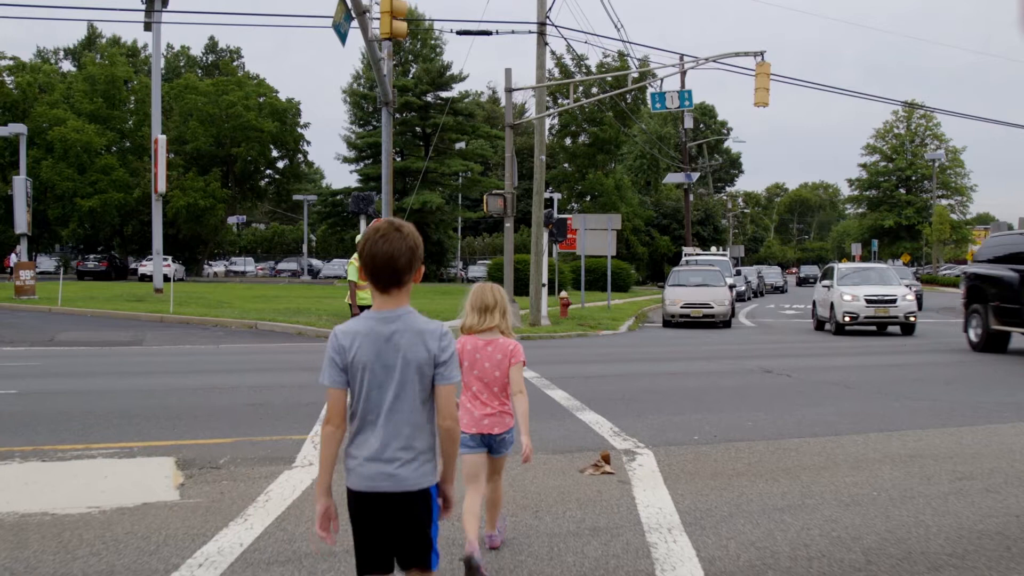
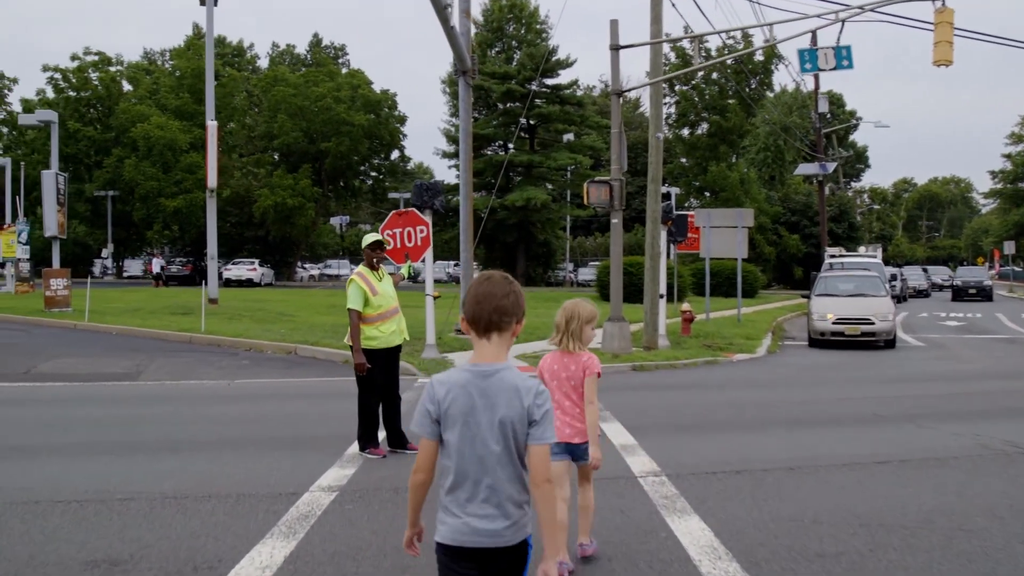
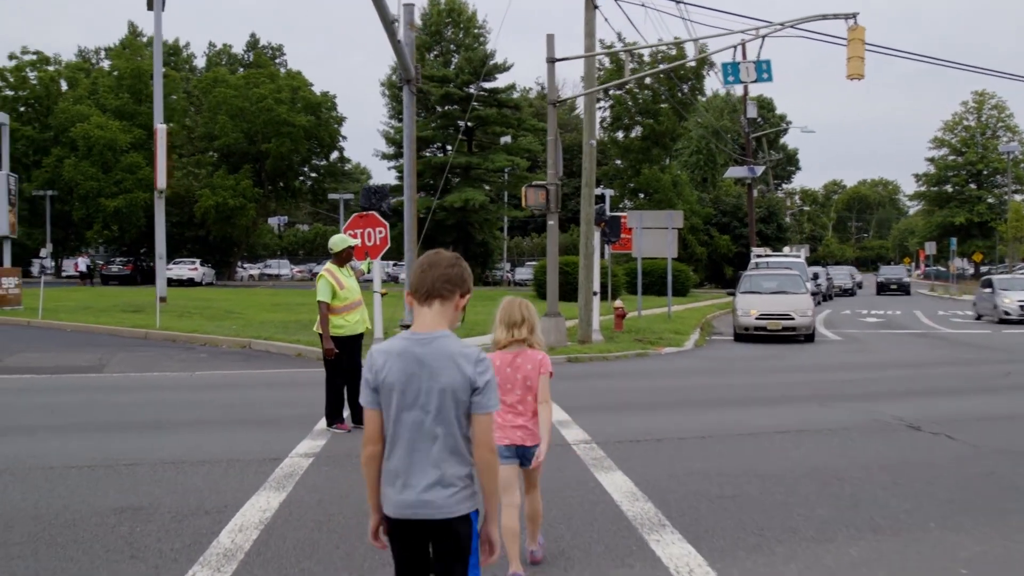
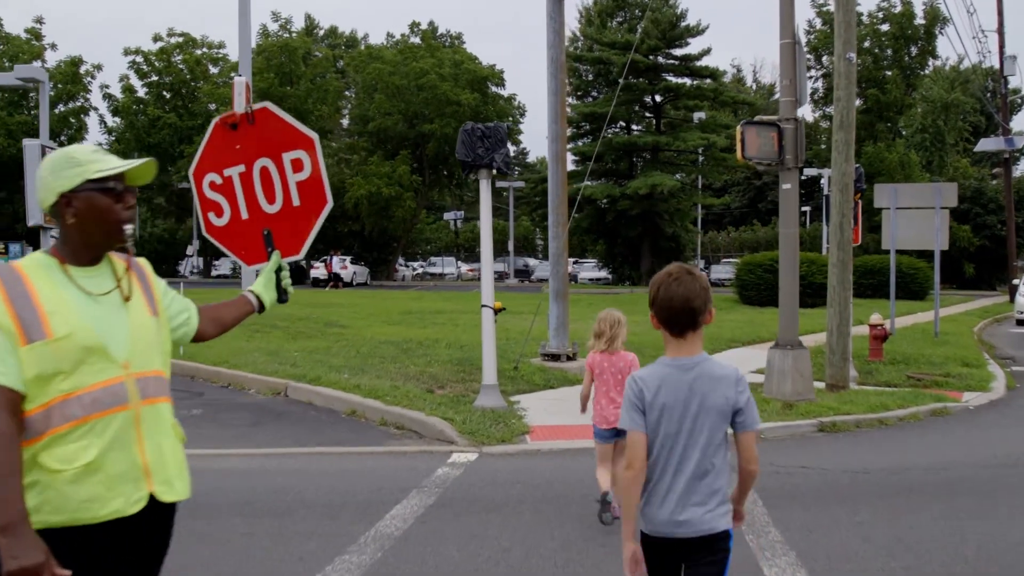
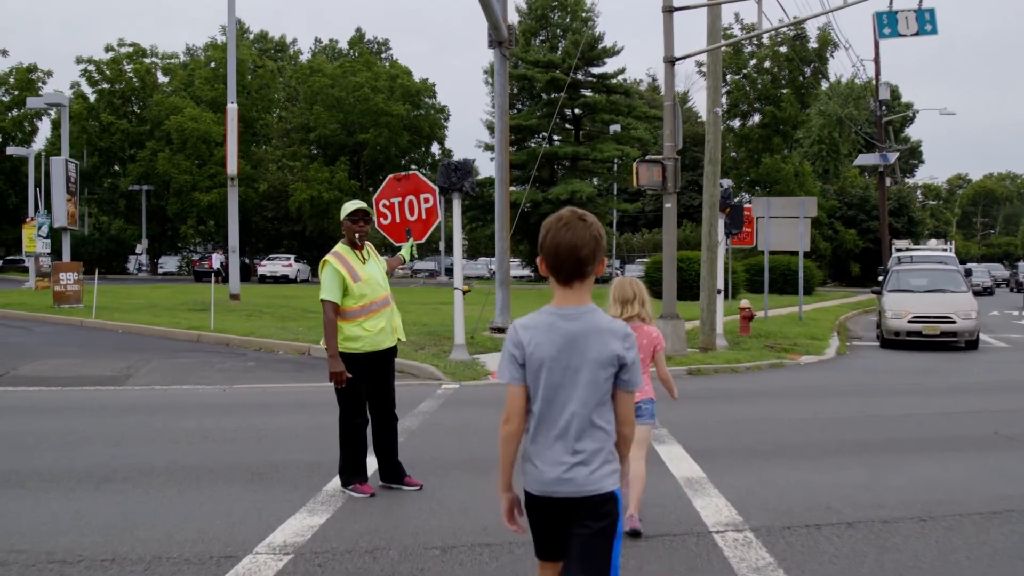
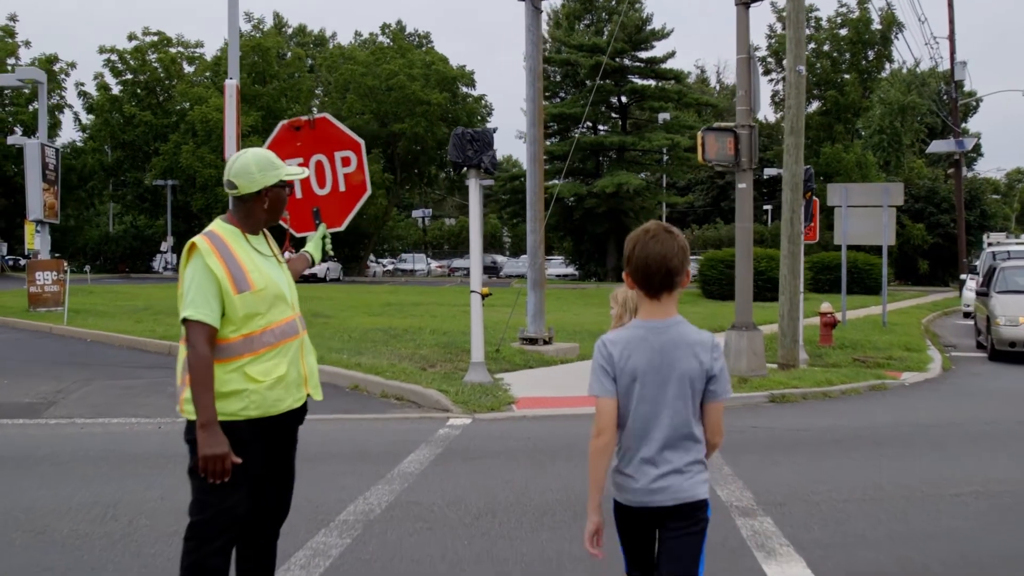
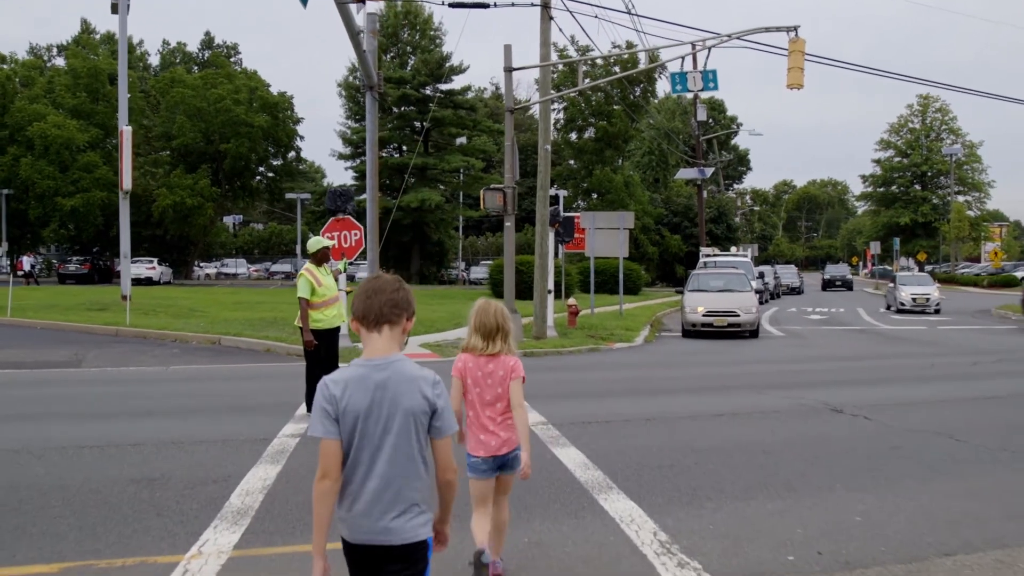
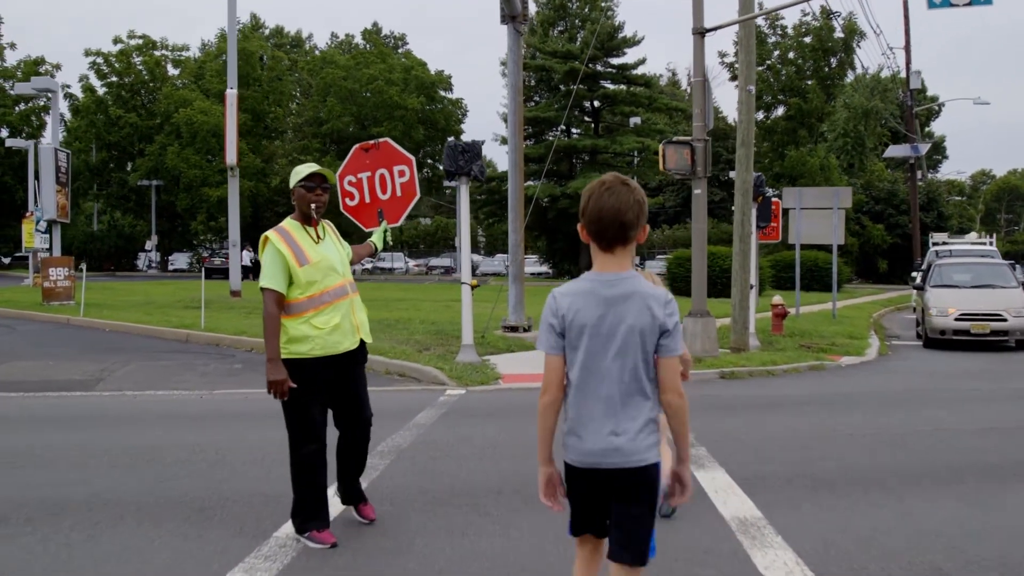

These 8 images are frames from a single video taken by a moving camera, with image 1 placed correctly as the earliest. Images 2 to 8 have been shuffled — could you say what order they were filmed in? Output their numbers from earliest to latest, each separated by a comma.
7, 3, 2, 5, 8, 6, 4
